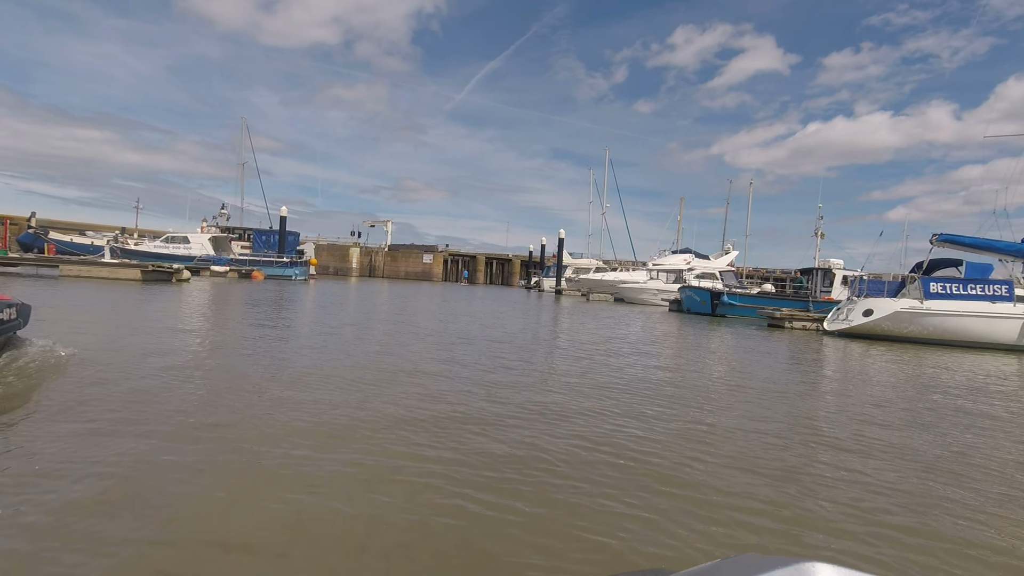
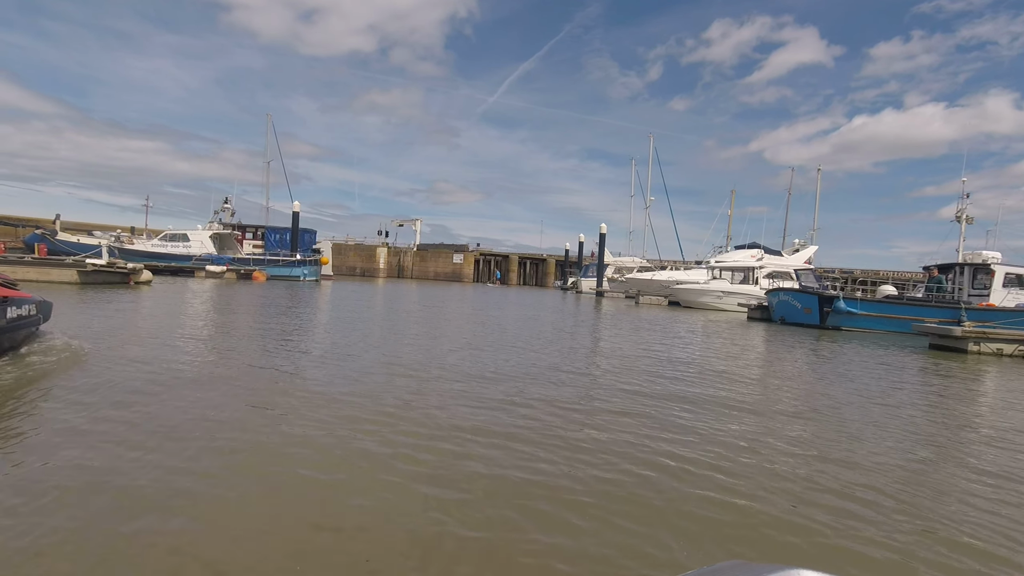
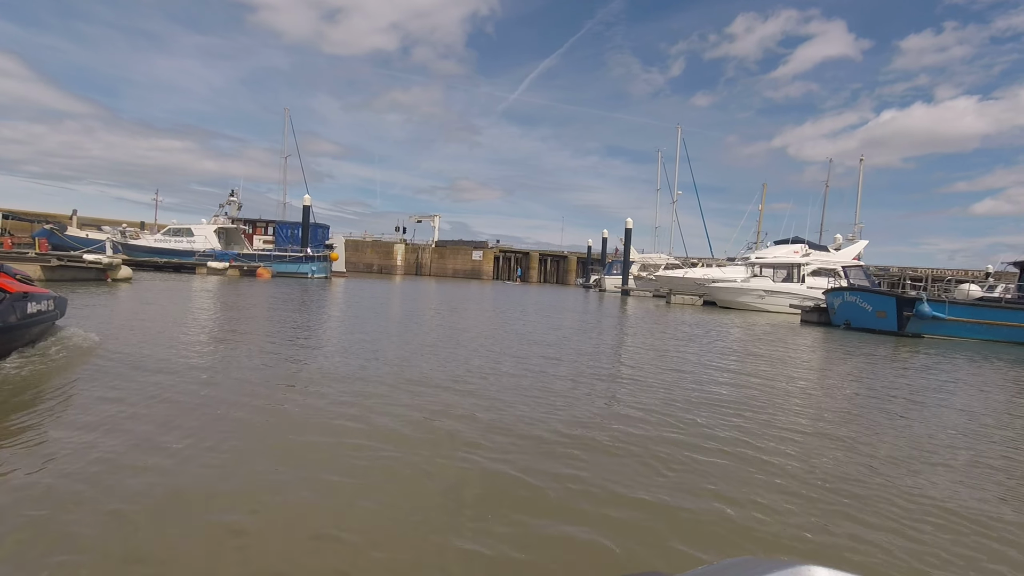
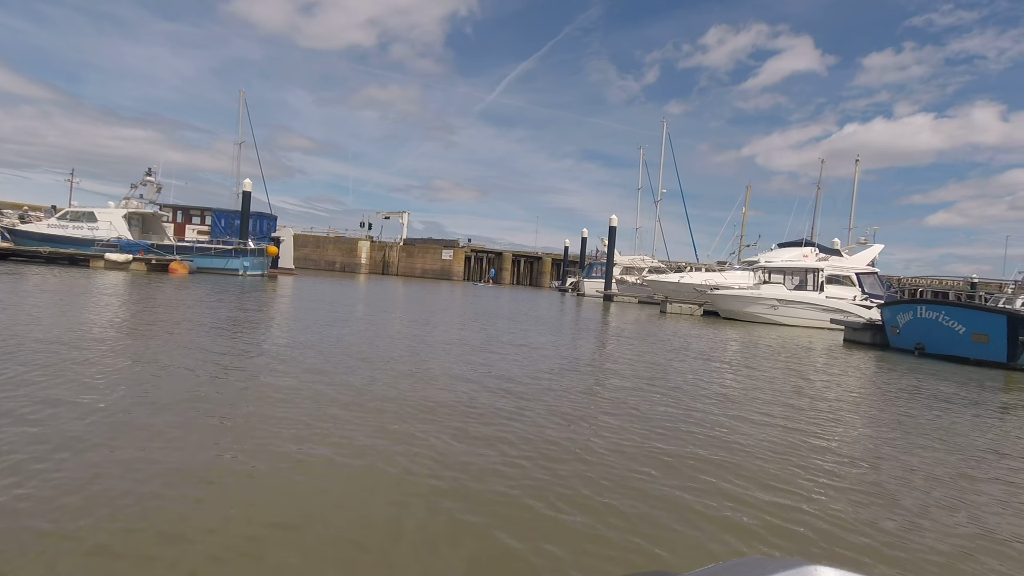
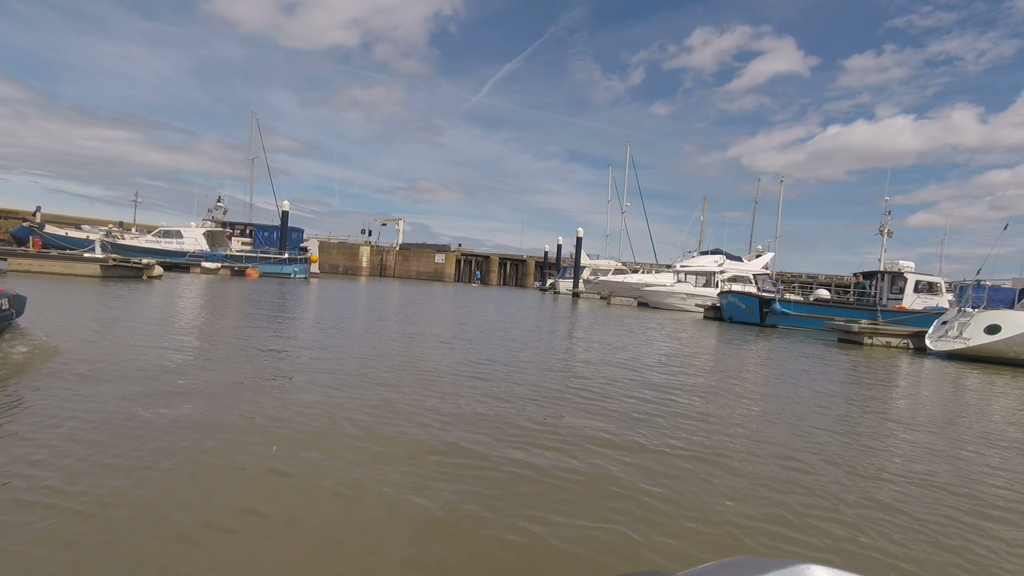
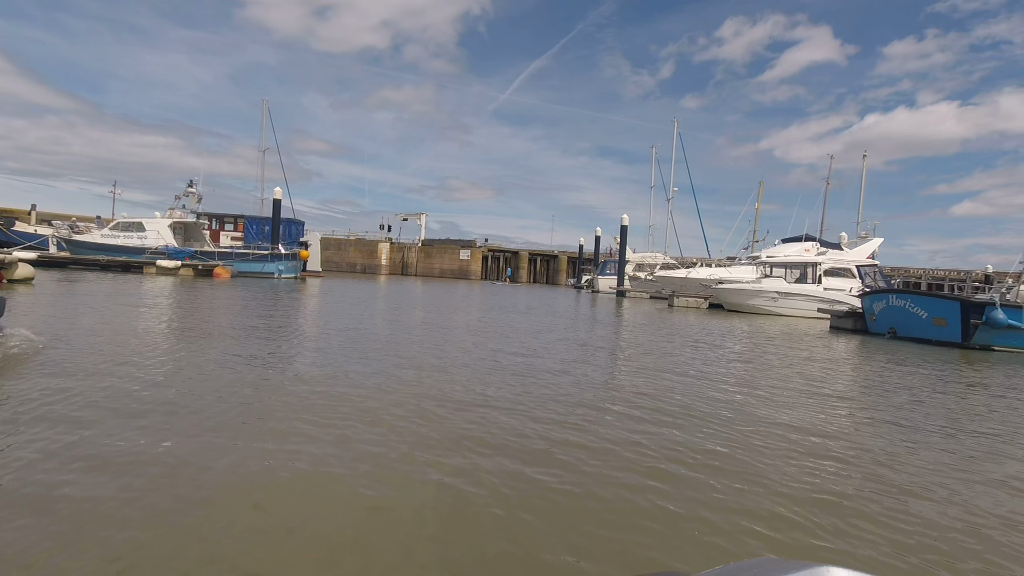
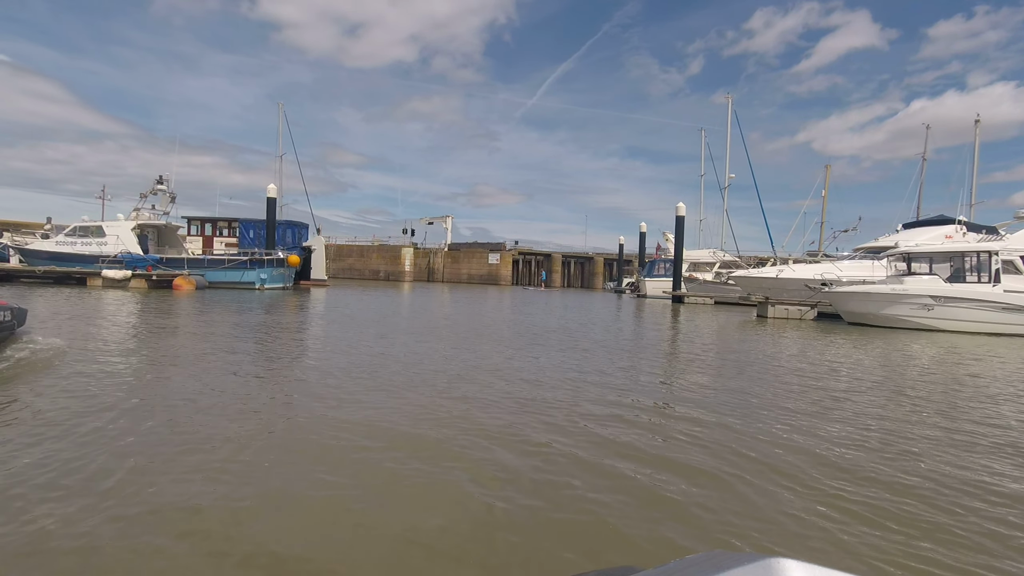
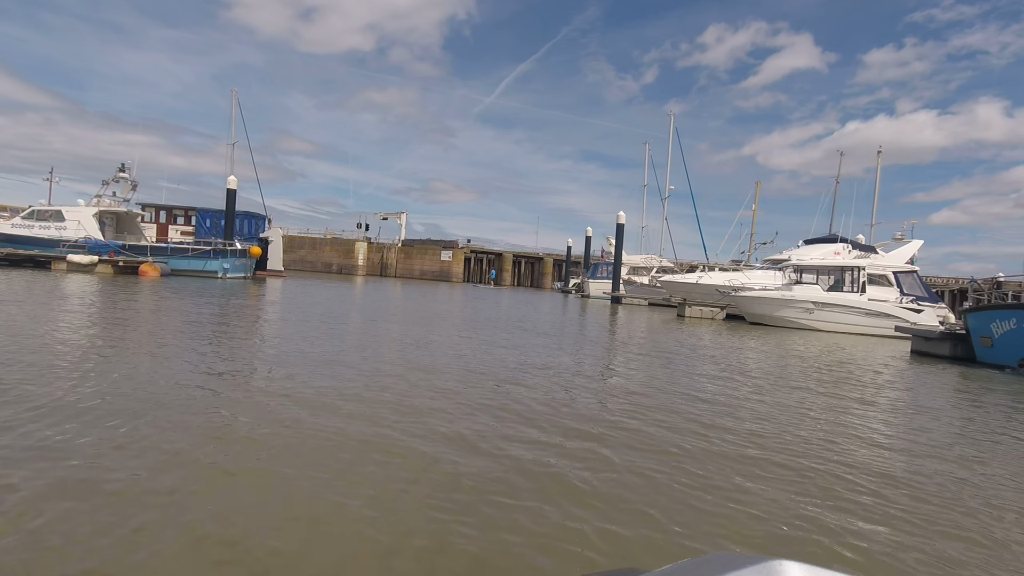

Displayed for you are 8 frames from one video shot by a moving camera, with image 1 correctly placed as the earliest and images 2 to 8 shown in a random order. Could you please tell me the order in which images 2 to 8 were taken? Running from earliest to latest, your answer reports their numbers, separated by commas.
5, 2, 3, 6, 4, 8, 7
